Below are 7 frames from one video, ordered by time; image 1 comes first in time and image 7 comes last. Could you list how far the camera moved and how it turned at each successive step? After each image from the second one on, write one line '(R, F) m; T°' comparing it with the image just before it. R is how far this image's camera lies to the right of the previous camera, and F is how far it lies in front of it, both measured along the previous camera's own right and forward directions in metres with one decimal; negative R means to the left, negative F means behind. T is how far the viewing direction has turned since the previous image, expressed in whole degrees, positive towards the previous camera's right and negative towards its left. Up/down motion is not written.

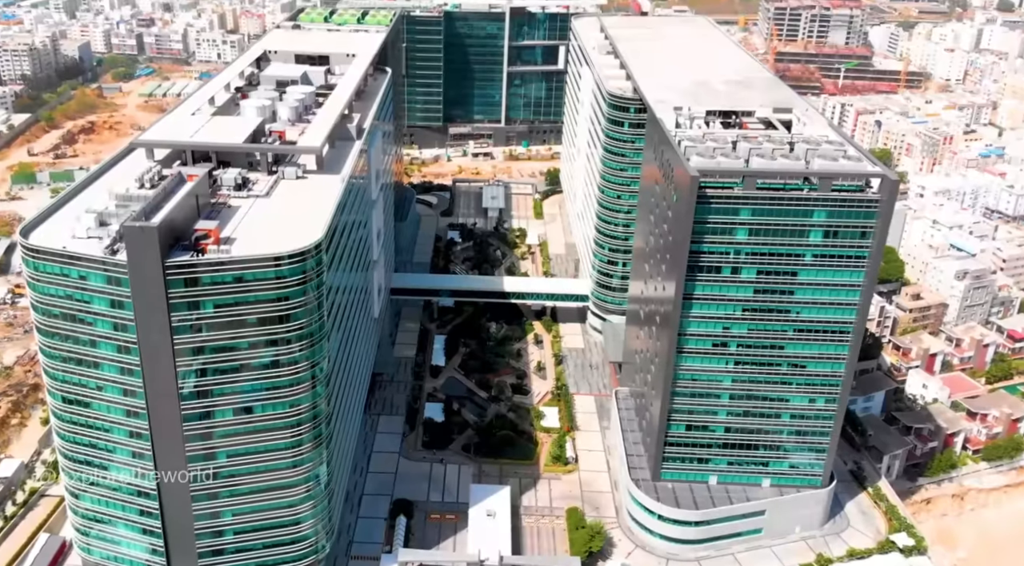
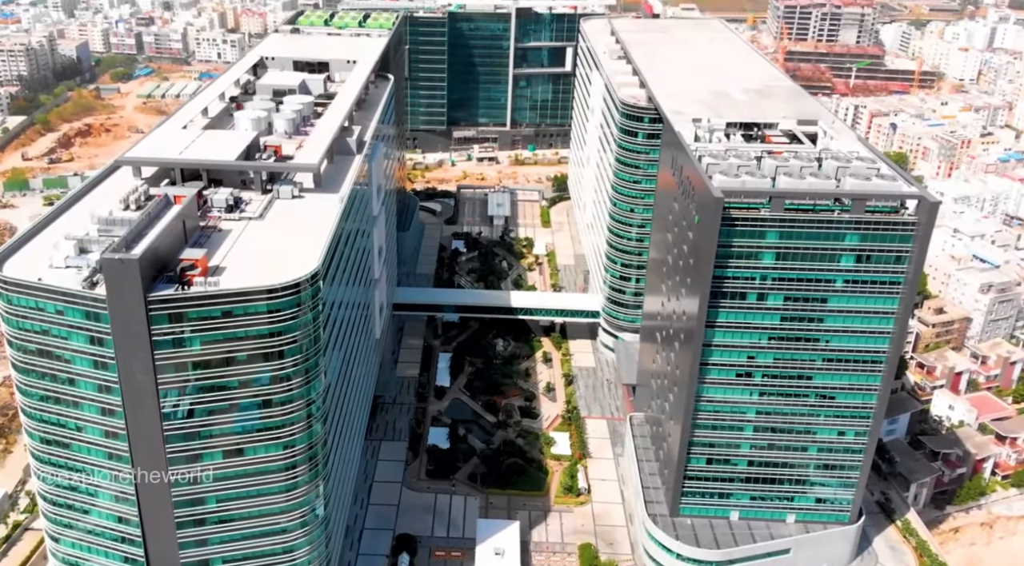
(-0.6, +5.1) m; 0°
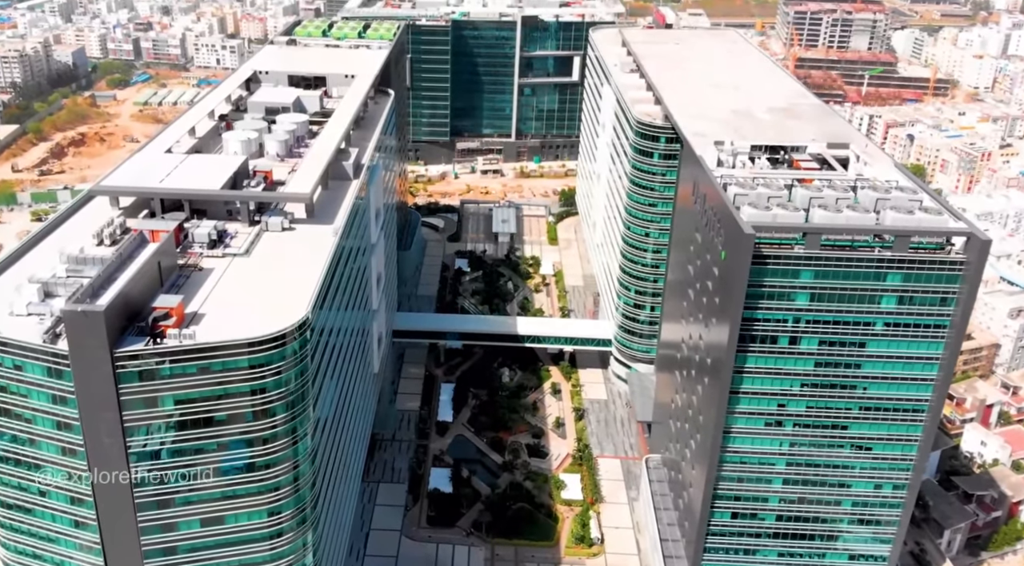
(-0.5, +6.3) m; 0°
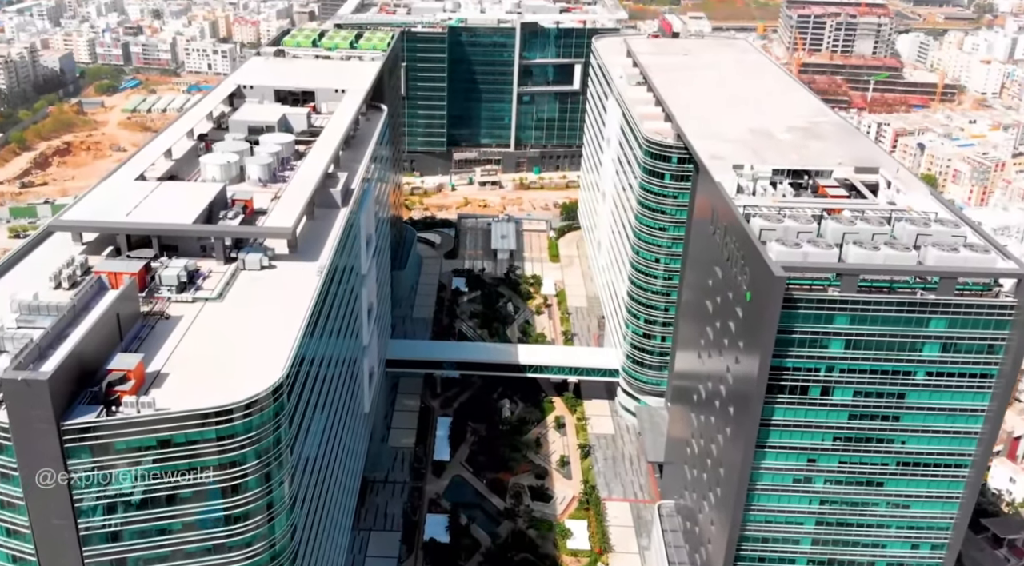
(-0.4, +6.5) m; 0°
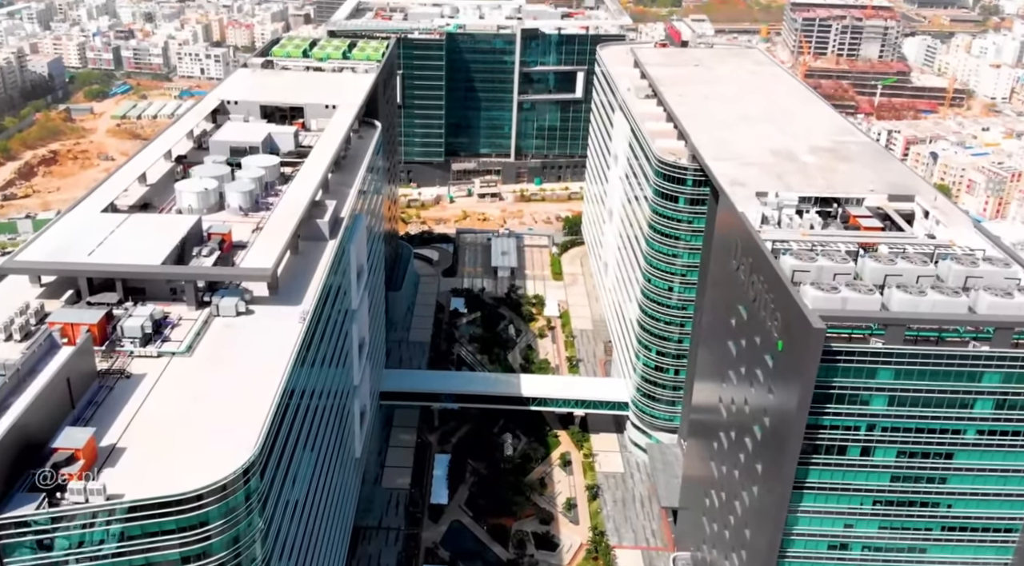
(-0.4, +6.3) m; 0°
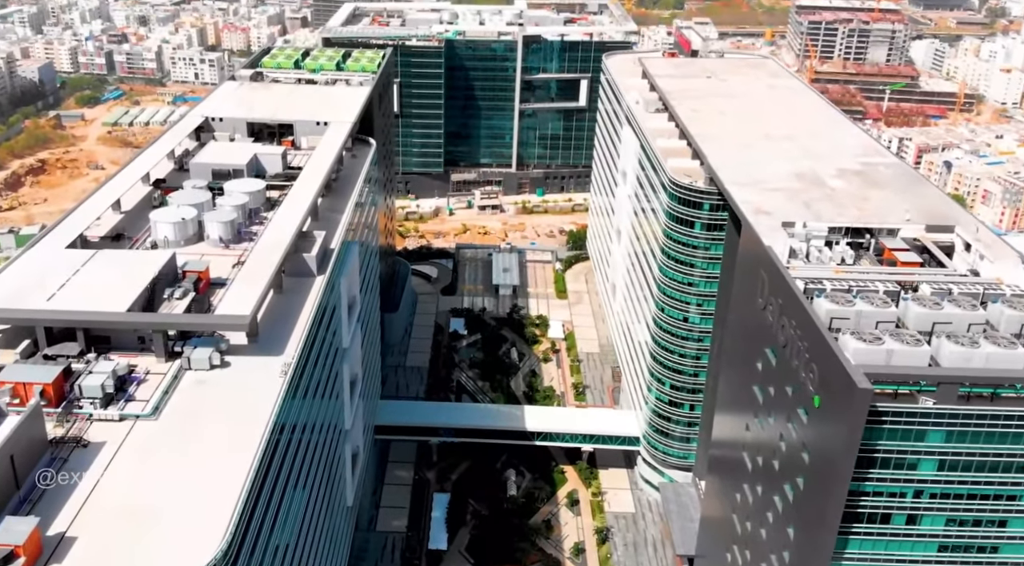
(-0.3, +5.8) m; 0°
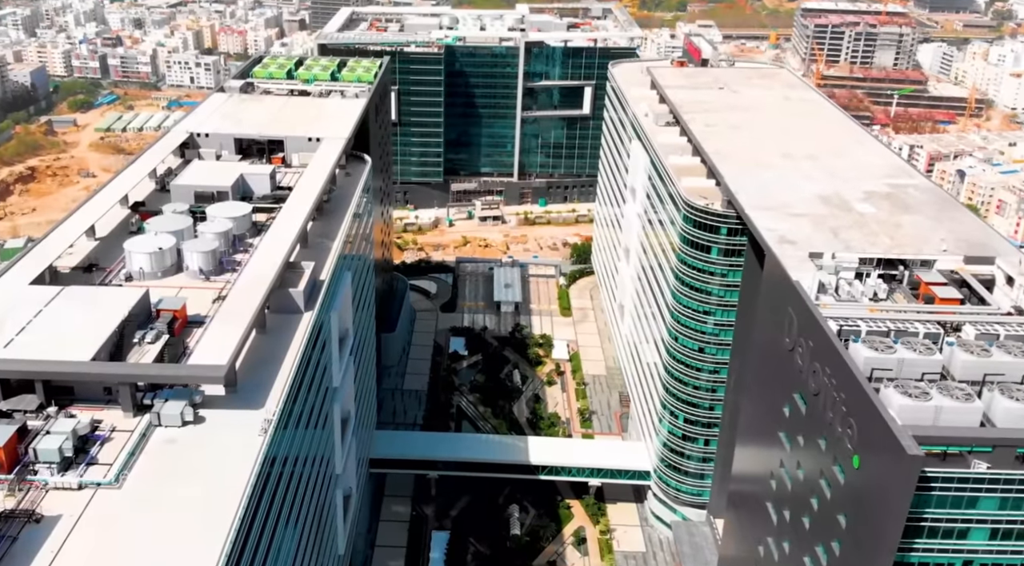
(-0.3, +5.0) m; 0°
